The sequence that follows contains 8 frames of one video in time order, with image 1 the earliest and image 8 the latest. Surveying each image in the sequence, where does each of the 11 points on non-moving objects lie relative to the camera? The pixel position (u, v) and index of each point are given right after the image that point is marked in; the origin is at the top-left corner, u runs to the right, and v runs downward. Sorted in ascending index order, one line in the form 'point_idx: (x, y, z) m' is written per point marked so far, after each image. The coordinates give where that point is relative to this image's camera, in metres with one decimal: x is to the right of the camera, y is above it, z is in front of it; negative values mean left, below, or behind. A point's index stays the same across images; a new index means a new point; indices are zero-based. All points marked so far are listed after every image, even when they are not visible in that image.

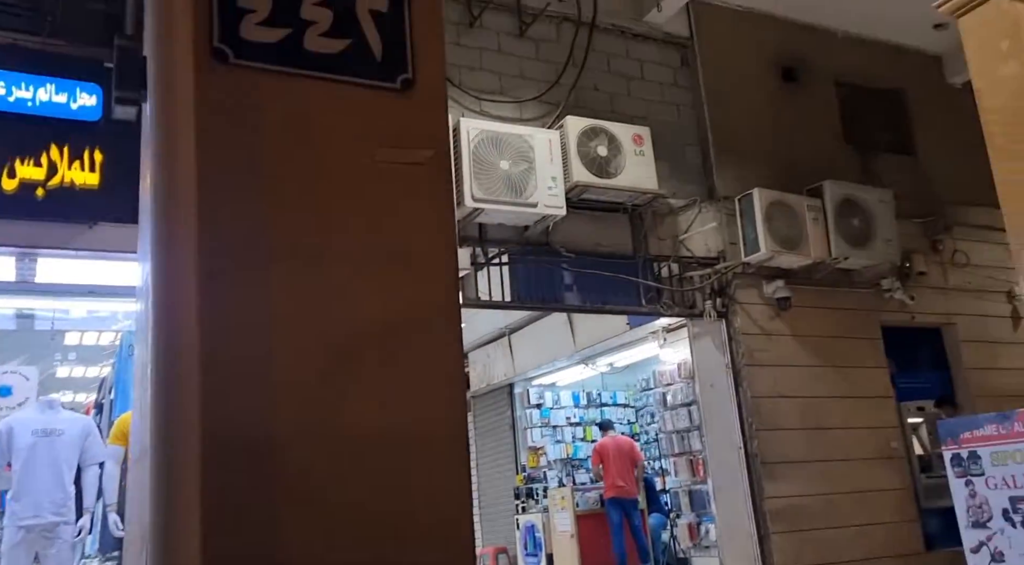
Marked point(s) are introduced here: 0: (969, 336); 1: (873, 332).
0: (+4.6, -0.5, +8.8) m
1: (+3.4, -0.5, +8.2) m
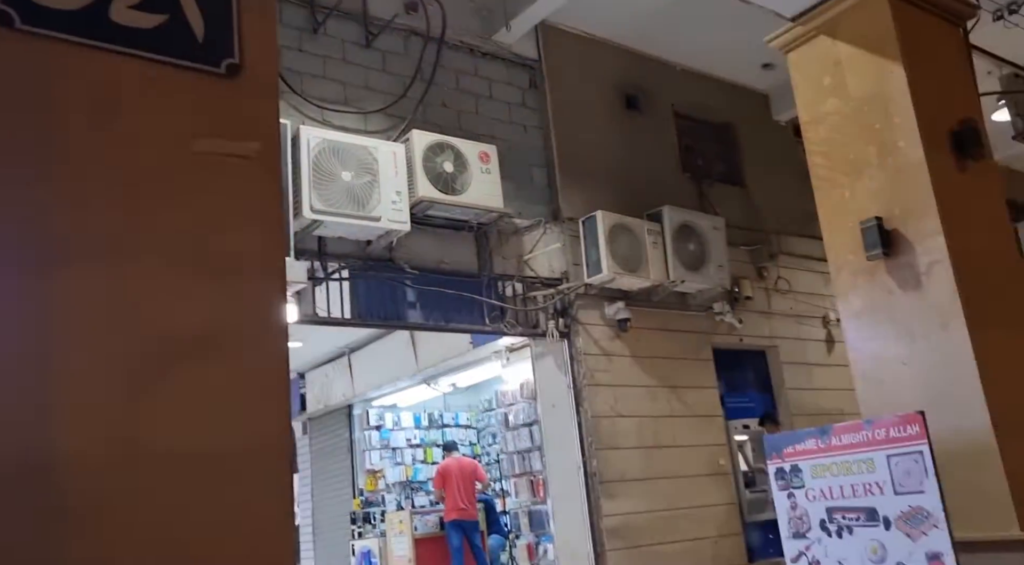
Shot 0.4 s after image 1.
0: (+3.0, -0.8, +9.3) m
1: (+1.9, -0.7, +8.5) m
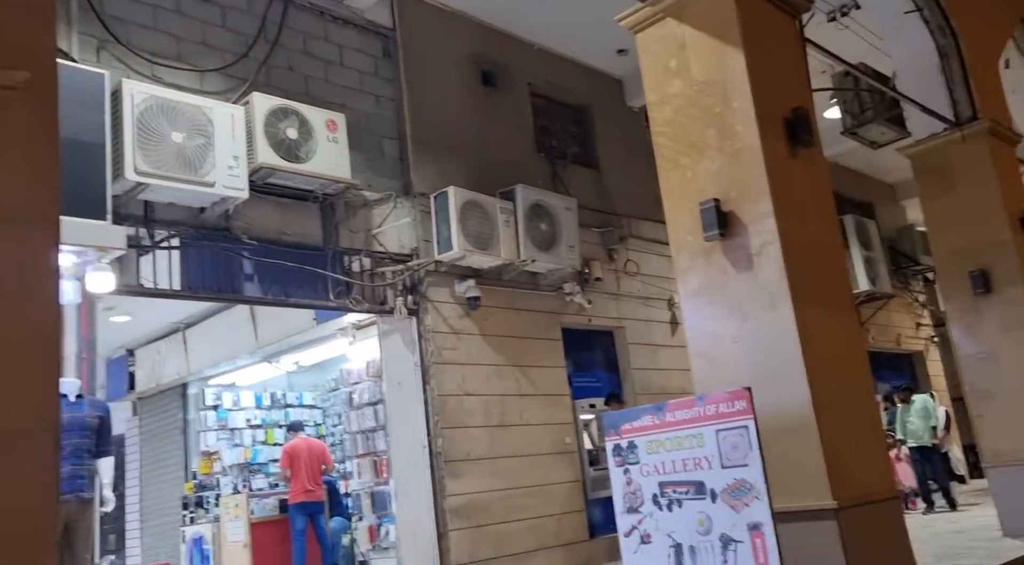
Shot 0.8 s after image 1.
0: (+1.4, -0.6, +9.6) m
1: (+0.4, -0.5, +8.6) m
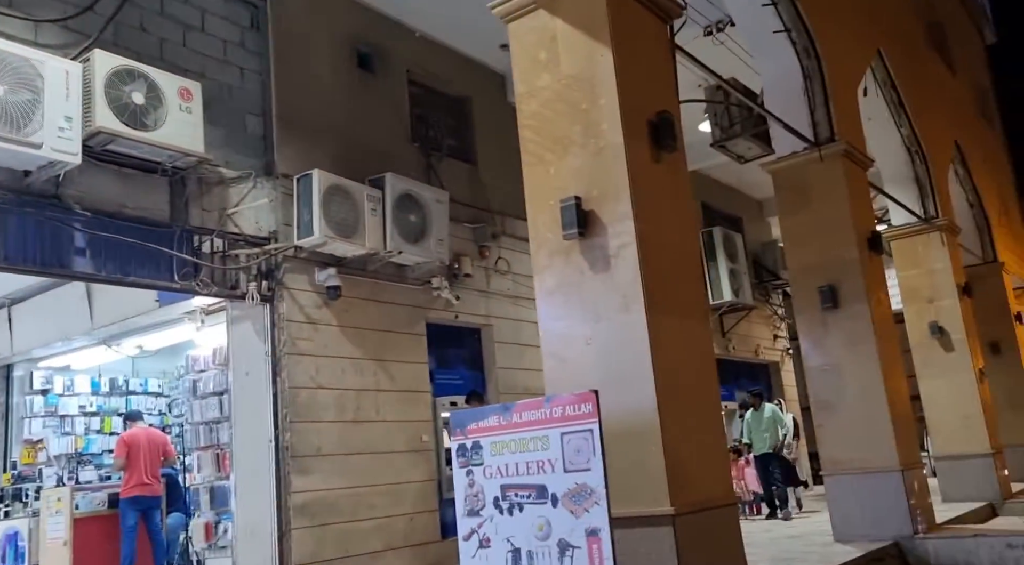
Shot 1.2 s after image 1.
0: (-0.1, -0.6, +9.5) m
1: (-0.9, -0.4, +8.4) m
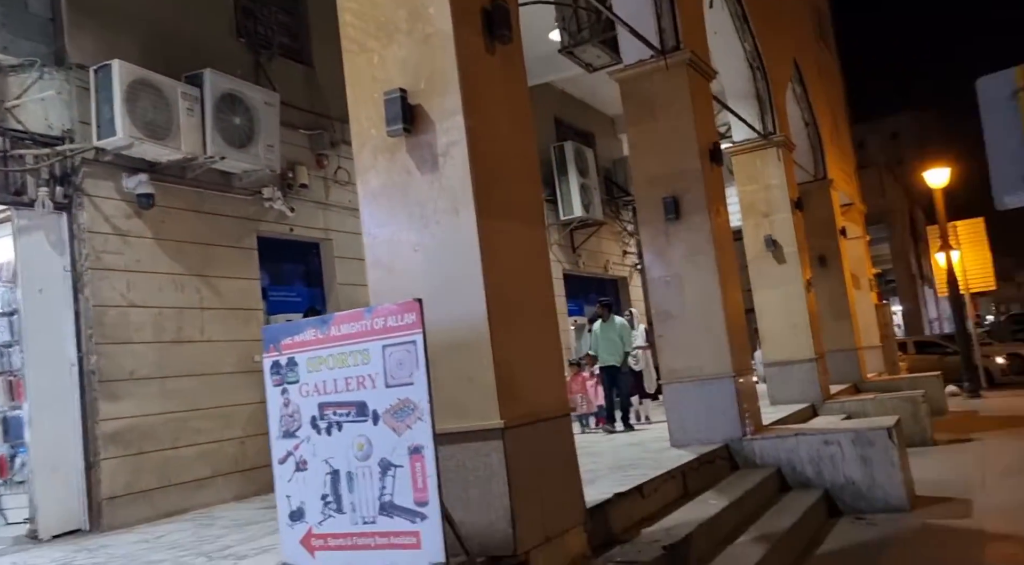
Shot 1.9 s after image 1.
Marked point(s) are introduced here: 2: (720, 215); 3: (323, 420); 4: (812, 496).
0: (-1.8, +0.3, +9.0) m
1: (-2.4, +0.4, +7.8) m
2: (+2.0, +0.6, +8.3) m
3: (-0.8, -0.6, +3.7) m
4: (+2.5, -1.8, +7.3) m
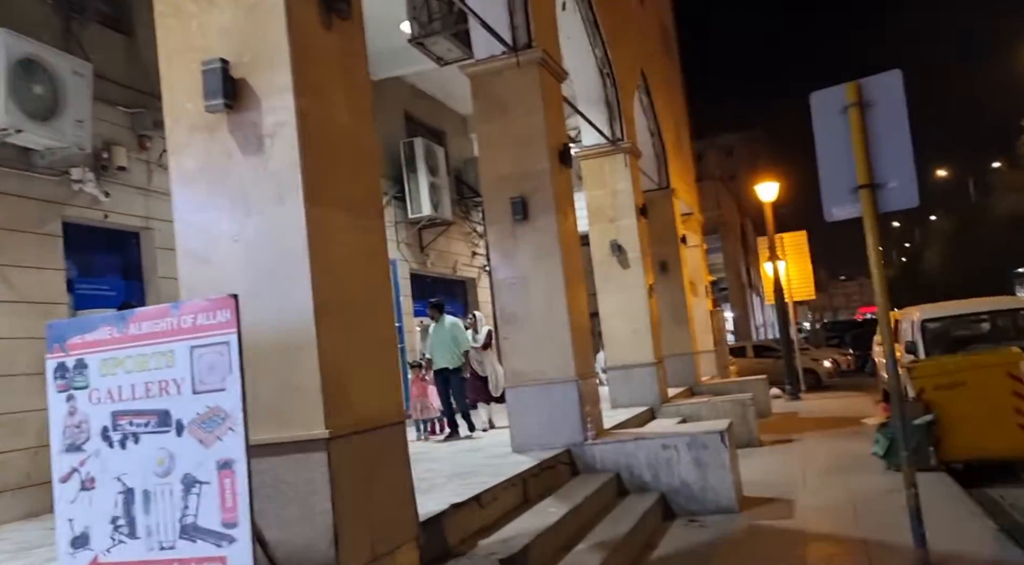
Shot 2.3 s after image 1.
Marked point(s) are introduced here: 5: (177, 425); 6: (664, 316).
0: (-3.3, +0.4, +8.3) m
1: (-3.7, +0.4, +7.0) m
2: (+0.5, +0.6, +8.2) m
3: (-1.4, -0.5, +3.2) m
4: (+1.1, -1.8, +7.3) m
5: (-1.2, -0.5, +3.1) m
6: (+2.7, -0.6, +15.5) m
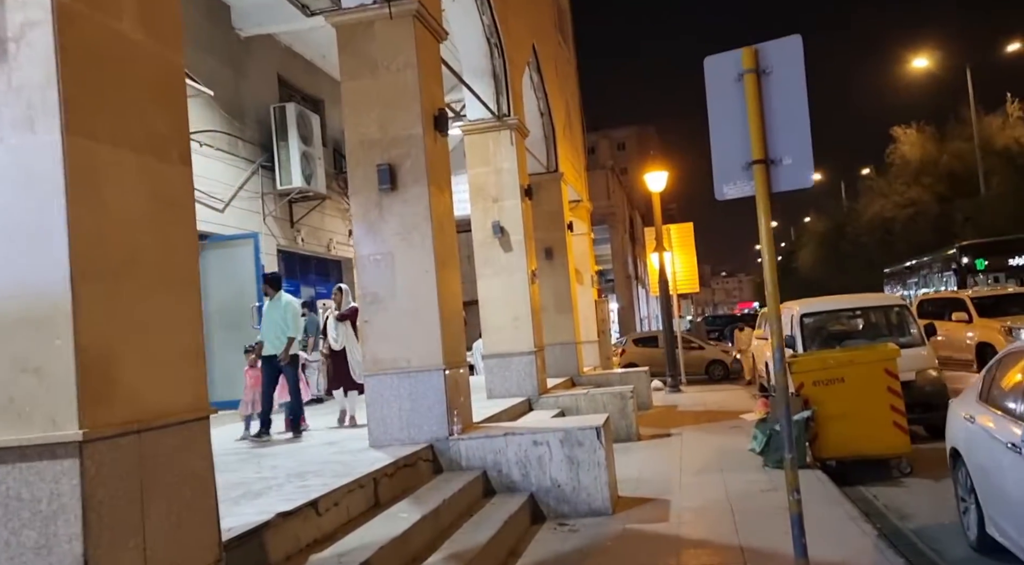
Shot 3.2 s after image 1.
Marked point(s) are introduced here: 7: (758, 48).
0: (-4.4, +0.7, +7.1) m
1: (-4.6, +0.7, +5.7) m
2: (-0.6, +0.8, +7.5) m
3: (-2.0, -0.4, +2.3) m
4: (0.0, -1.7, +6.7) m
5: (-1.7, -0.4, +2.2) m
6: (+0.6, -0.4, +14.9) m
7: (+1.4, +1.4, +5.1) m
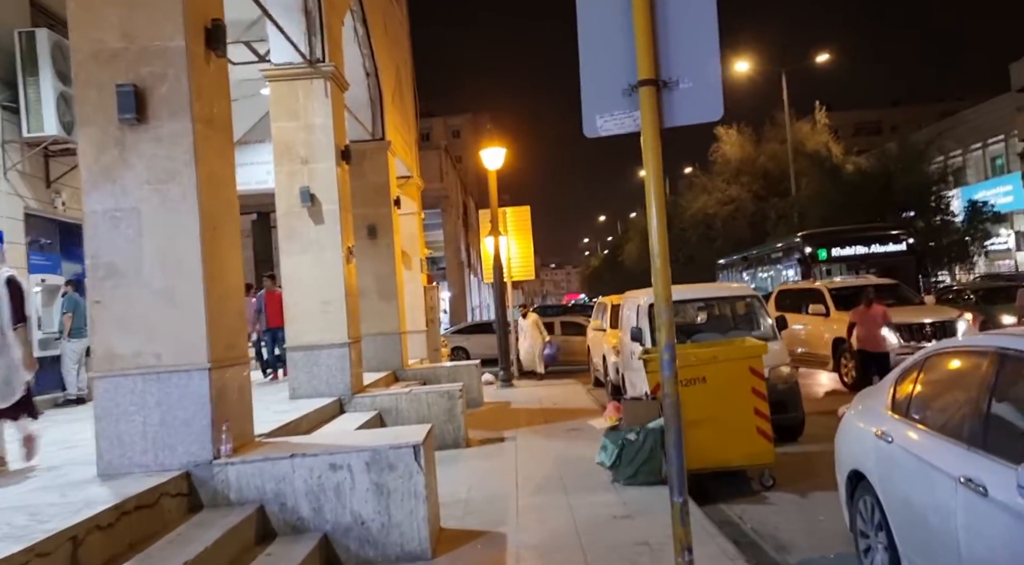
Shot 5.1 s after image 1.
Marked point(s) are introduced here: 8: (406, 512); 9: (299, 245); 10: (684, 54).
0: (-5.6, +1.0, +4.5) m
1: (-5.5, +1.0, +3.1) m
2: (-1.9, +1.0, +5.6) m
3: (-2.3, -0.2, +0.2) m
4: (-1.2, -1.5, +4.9) m
5: (-2.0, -0.2, +0.2) m
6: (-2.2, -0.1, +13.2) m
7: (+0.6, +1.5, +3.6) m
8: (-0.6, -1.4, +5.2) m
9: (-2.4, +0.4, +9.7) m
10: (+0.7, +0.9, +3.5) m
